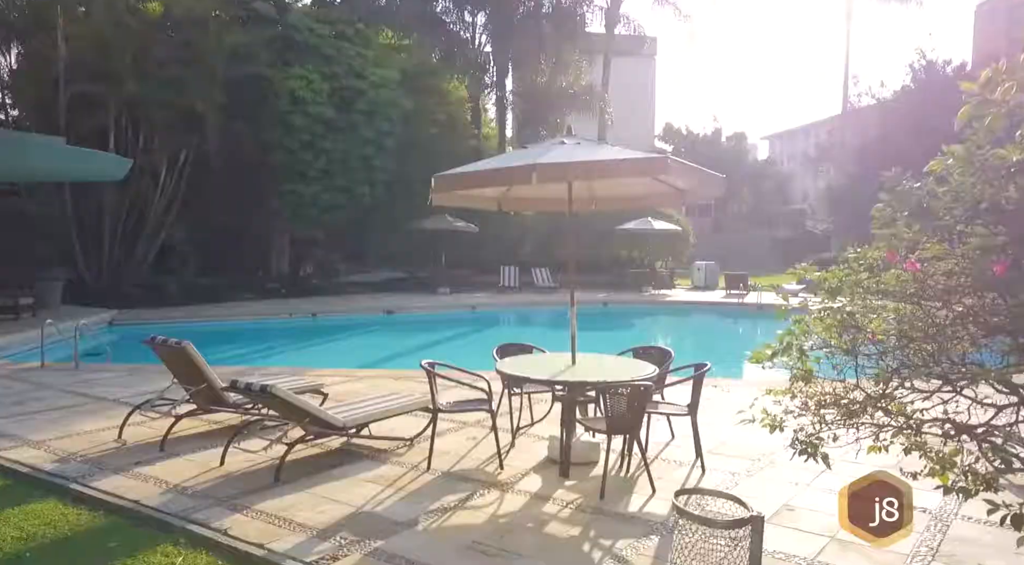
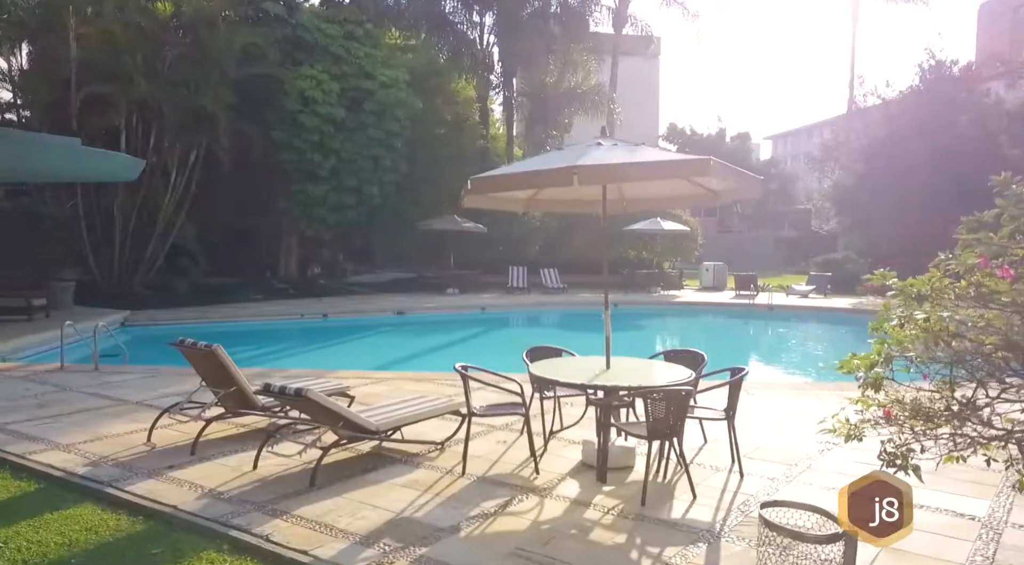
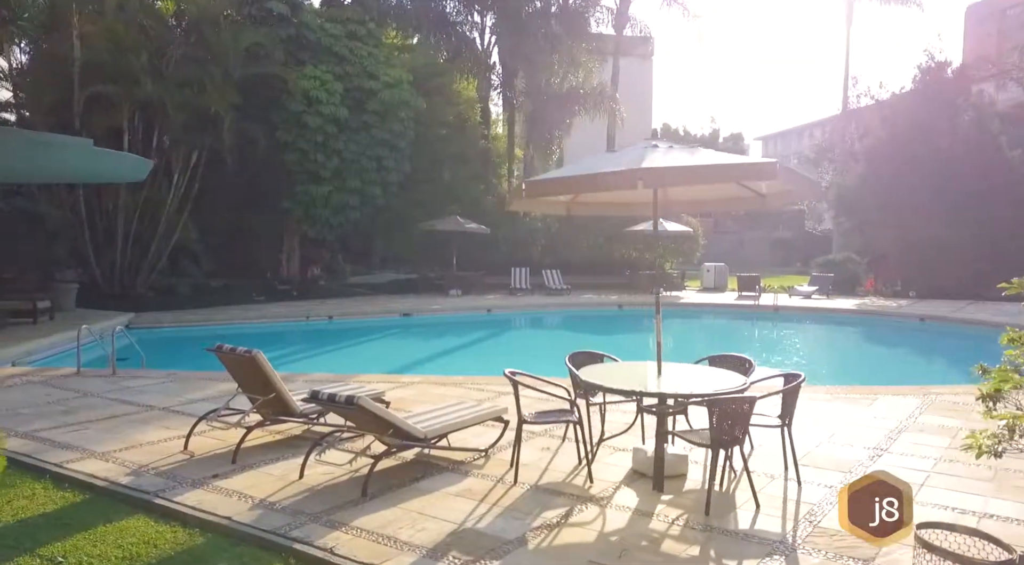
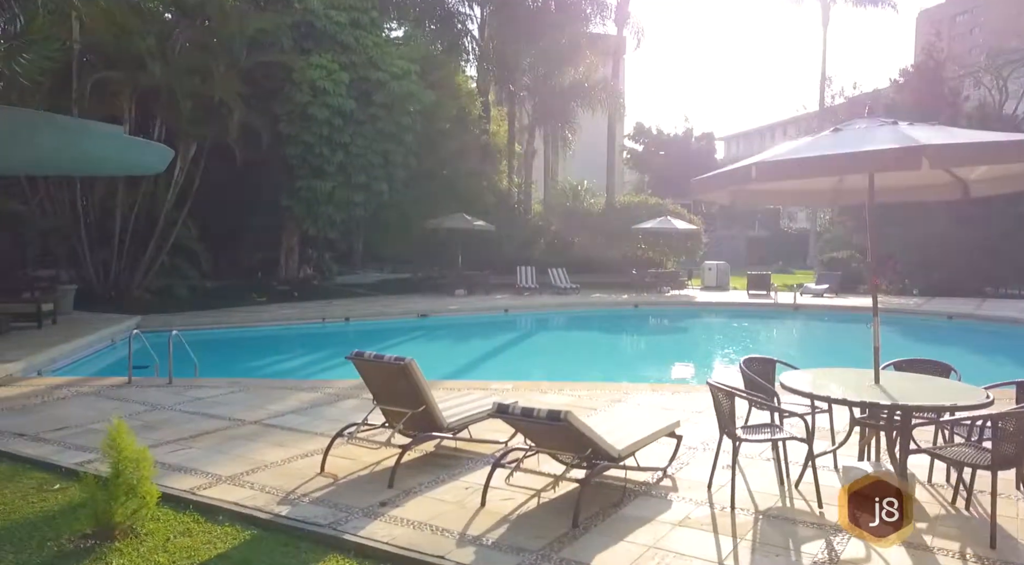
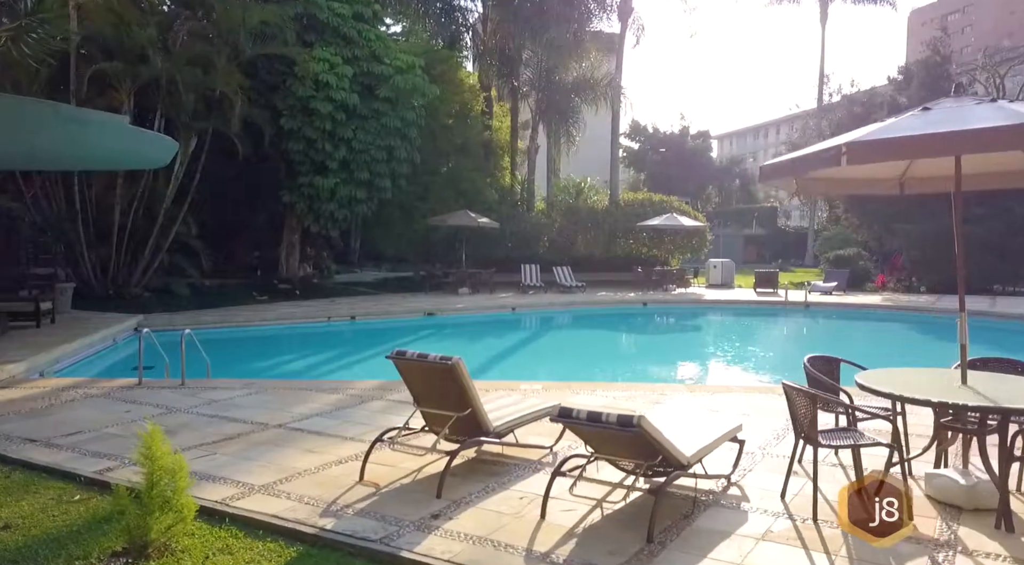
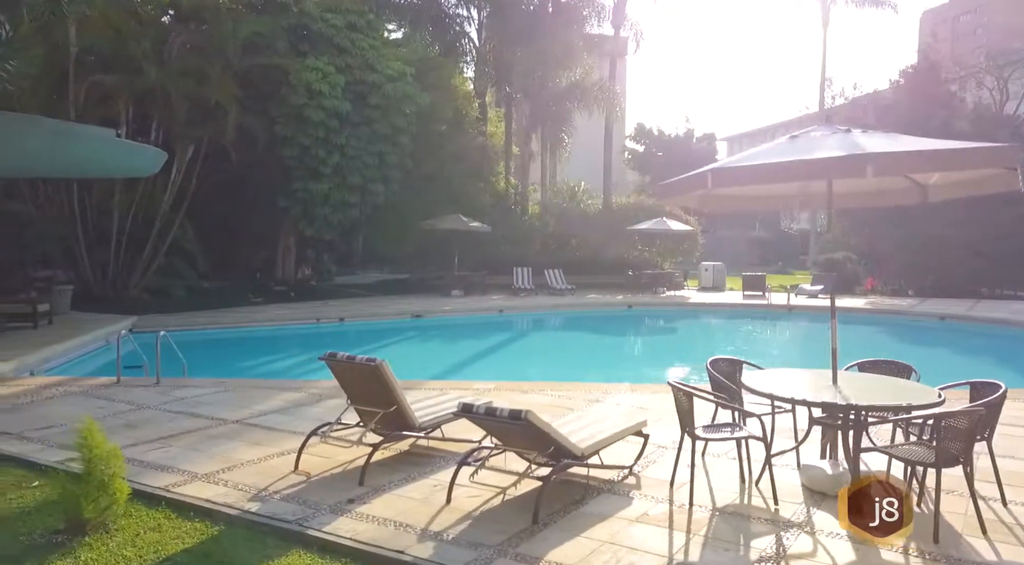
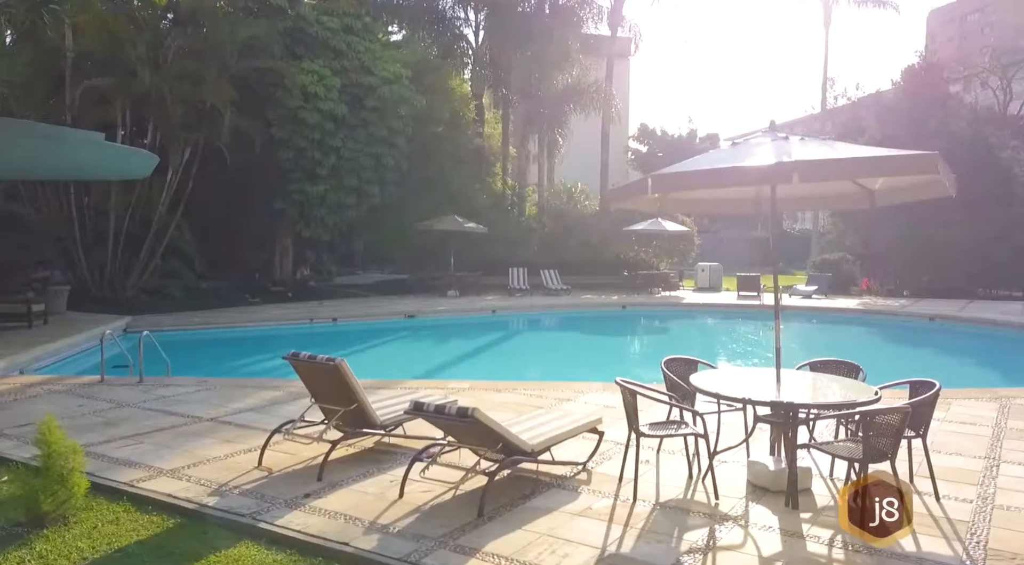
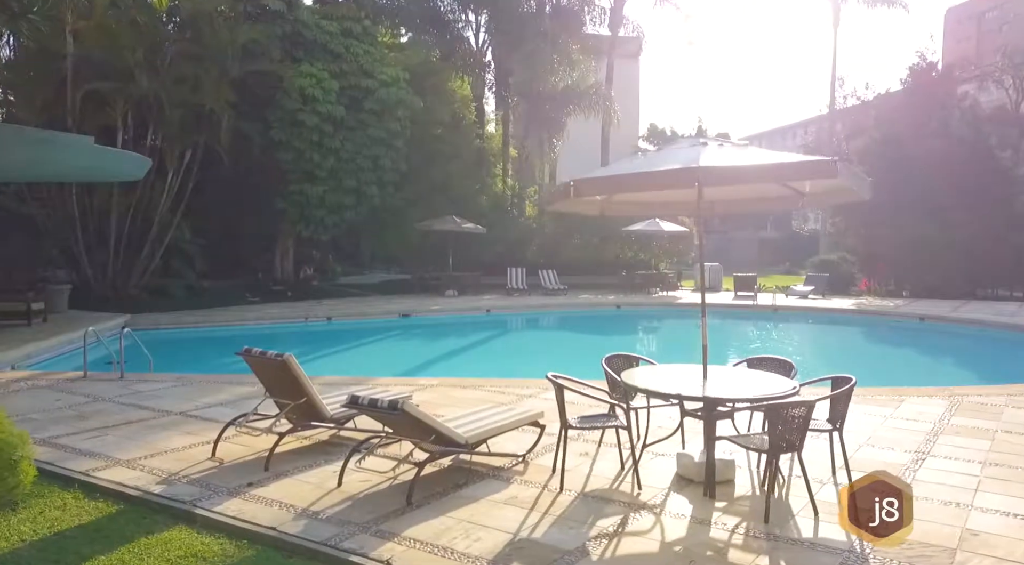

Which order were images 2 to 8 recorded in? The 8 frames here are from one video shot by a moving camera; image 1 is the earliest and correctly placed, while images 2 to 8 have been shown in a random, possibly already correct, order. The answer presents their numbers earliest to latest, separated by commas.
2, 3, 8, 7, 6, 4, 5
